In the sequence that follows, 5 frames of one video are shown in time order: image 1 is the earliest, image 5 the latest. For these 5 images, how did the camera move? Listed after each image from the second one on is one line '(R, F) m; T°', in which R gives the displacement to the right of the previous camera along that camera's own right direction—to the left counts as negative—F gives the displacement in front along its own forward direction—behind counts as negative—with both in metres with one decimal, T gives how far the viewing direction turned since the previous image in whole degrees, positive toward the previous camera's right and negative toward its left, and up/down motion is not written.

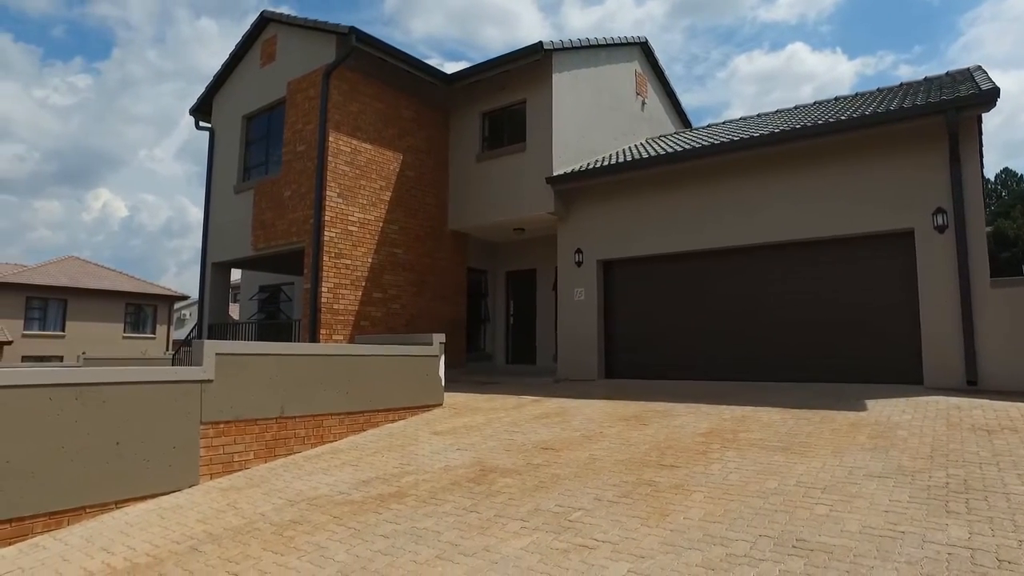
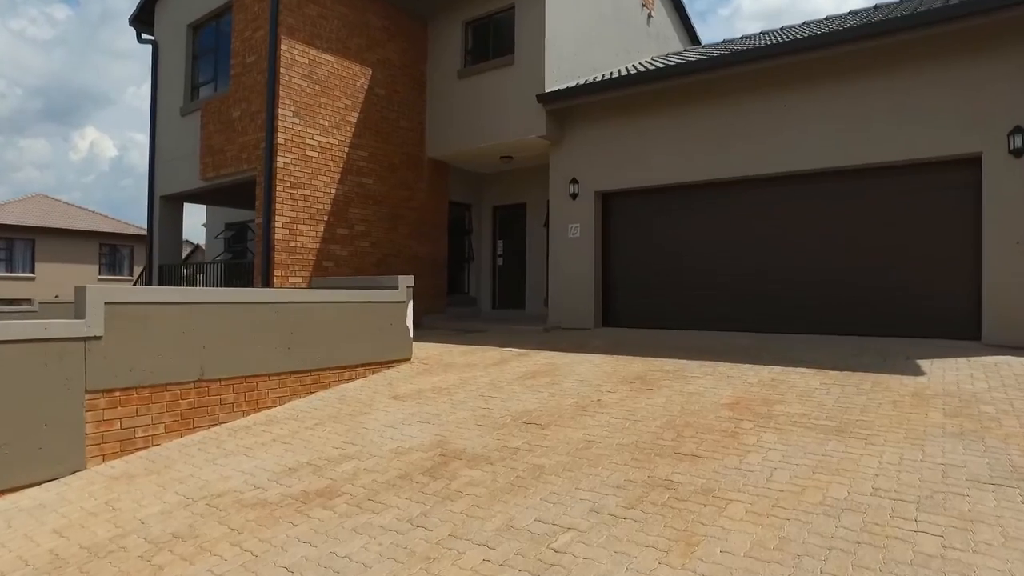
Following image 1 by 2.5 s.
(+0.2, +1.6) m; 0°
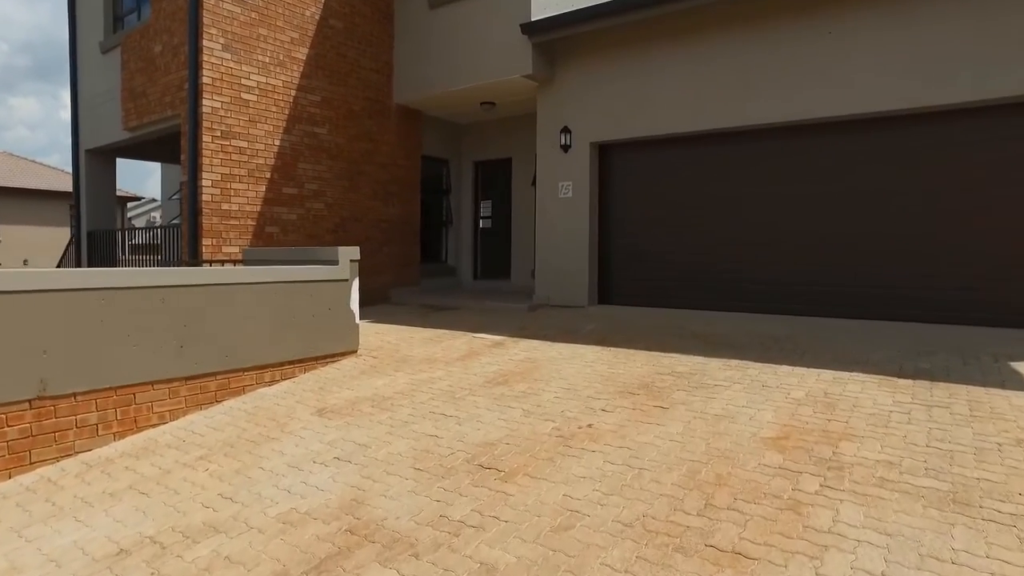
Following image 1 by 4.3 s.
(+0.3, +1.7) m; 0°
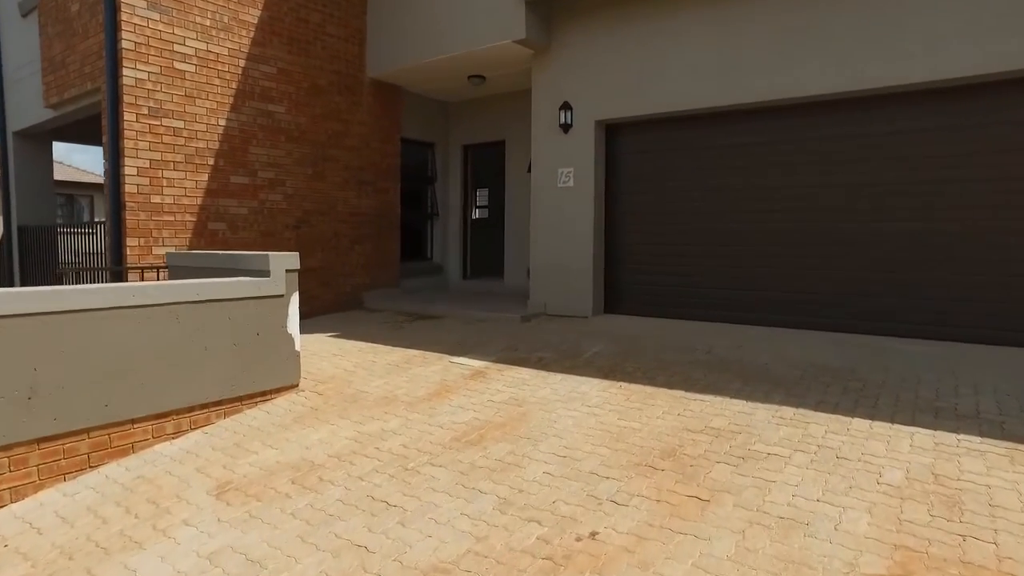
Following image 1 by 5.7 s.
(+0.2, +1.5) m; 0°
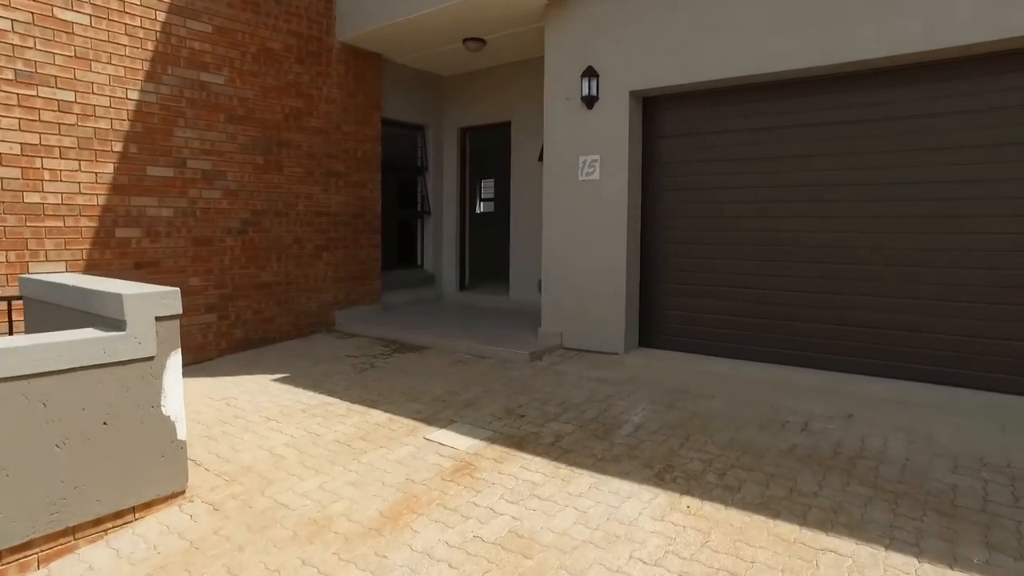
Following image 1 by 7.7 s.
(0.0, +2.0) m; -1°
